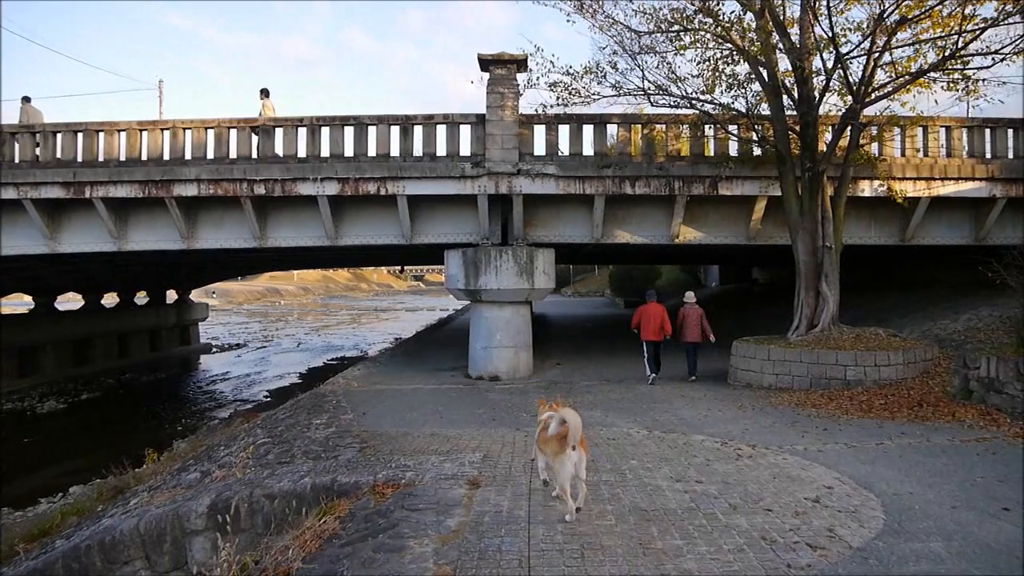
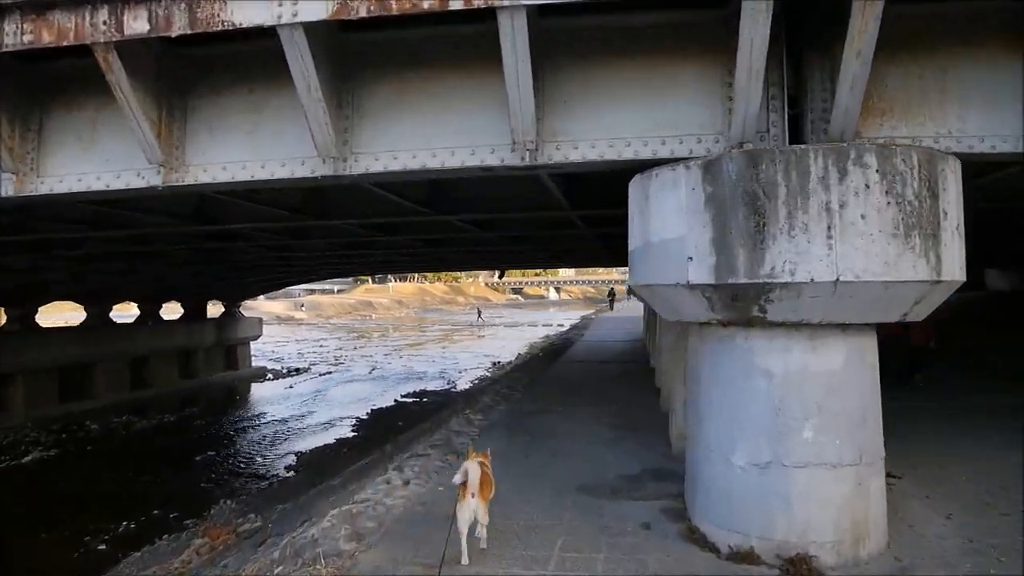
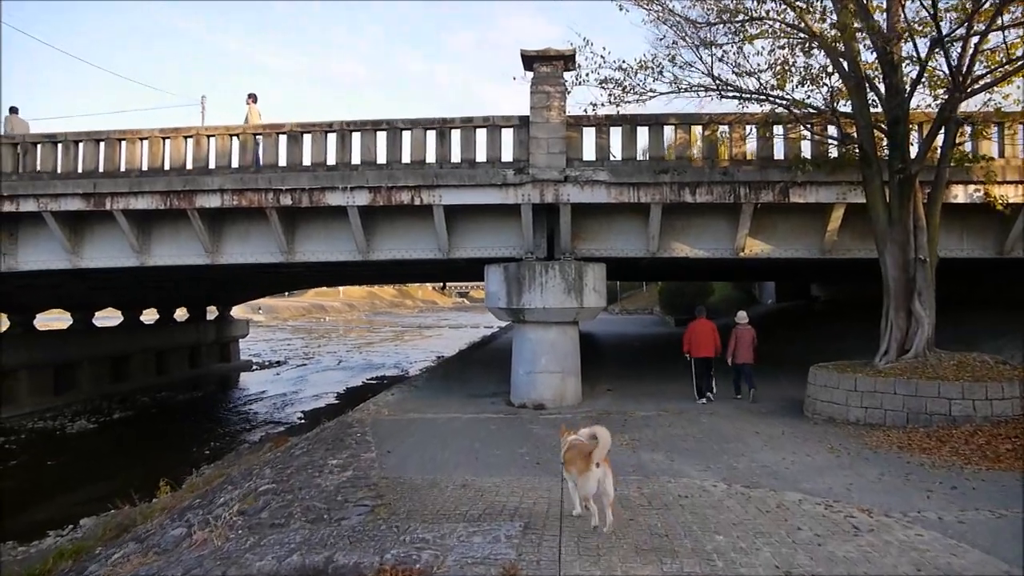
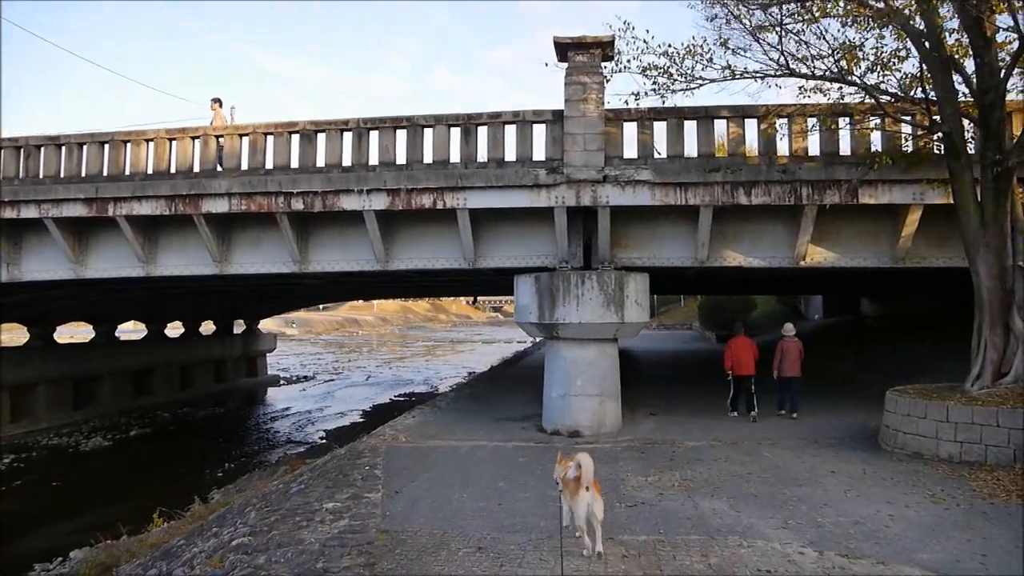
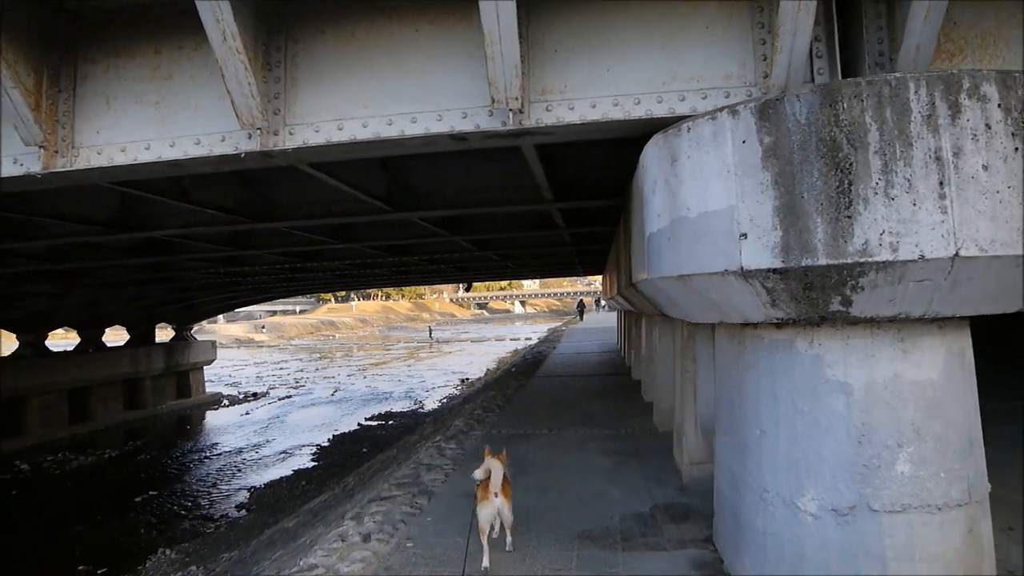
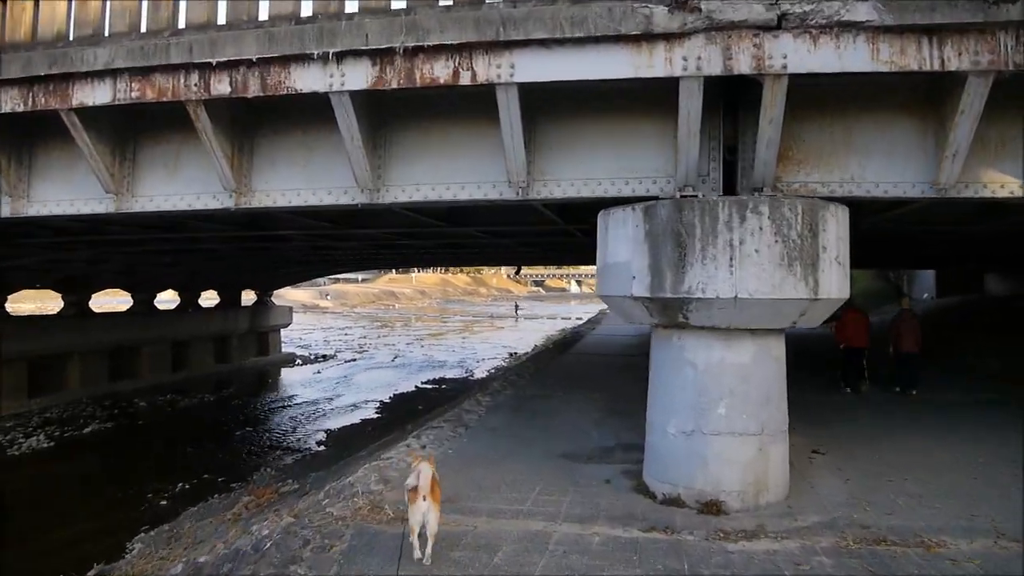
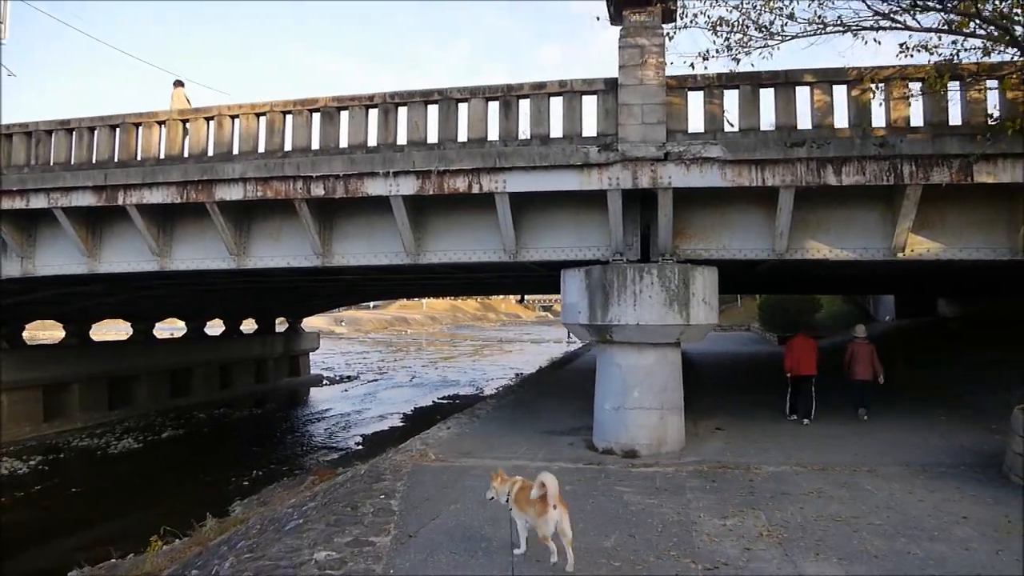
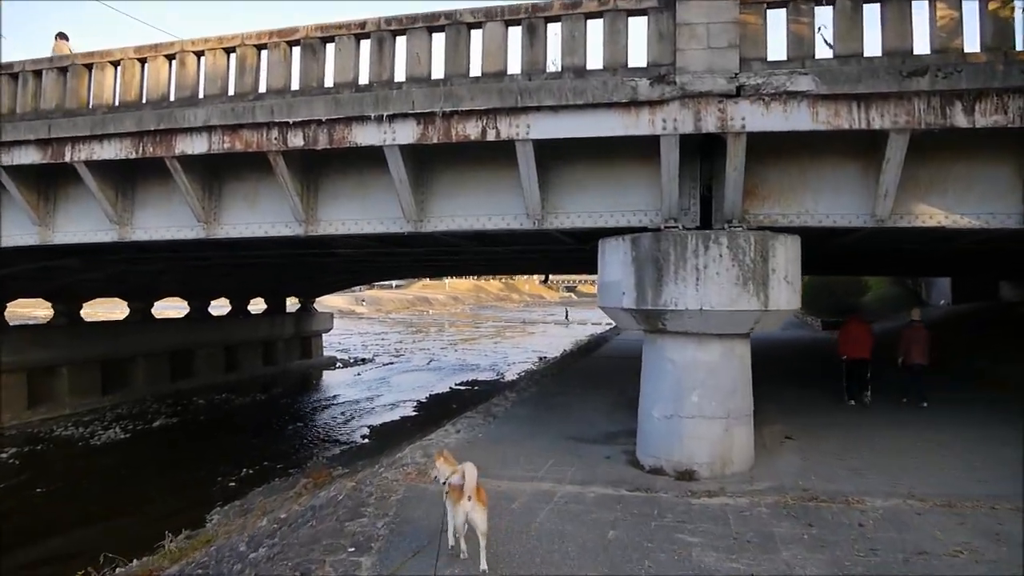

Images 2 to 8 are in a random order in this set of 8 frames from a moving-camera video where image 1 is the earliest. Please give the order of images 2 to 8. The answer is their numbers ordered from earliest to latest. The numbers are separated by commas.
3, 4, 7, 8, 6, 2, 5
